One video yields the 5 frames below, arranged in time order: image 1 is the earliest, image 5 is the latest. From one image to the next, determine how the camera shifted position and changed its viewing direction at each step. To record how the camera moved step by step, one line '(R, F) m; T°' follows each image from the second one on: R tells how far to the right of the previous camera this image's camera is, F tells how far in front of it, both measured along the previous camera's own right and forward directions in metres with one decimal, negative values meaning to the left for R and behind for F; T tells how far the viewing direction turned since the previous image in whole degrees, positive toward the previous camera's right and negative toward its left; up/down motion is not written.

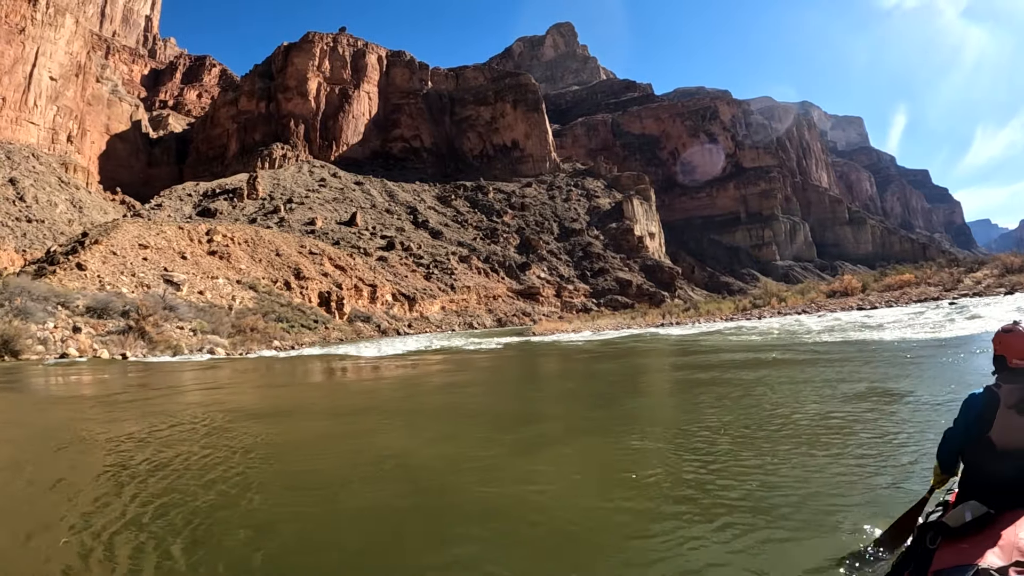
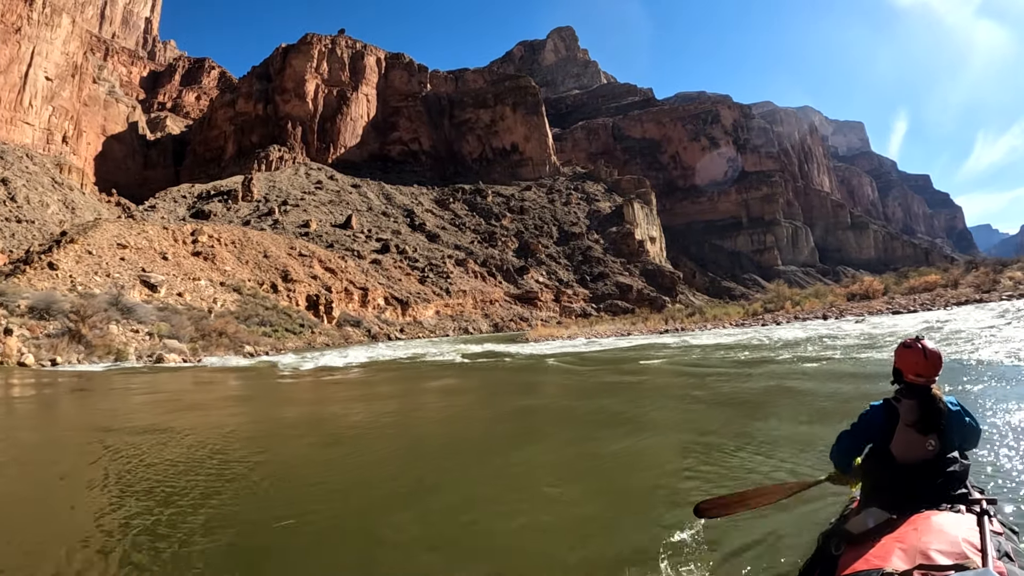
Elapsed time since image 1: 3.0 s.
(+0.3, +0.4) m; 0°
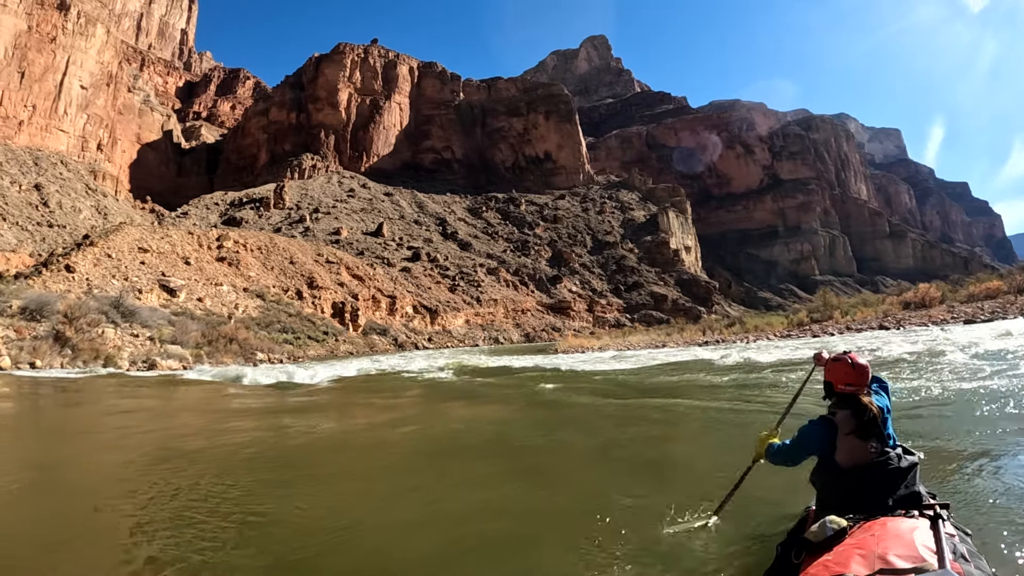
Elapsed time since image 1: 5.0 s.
(0.0, +0.8) m; -3°
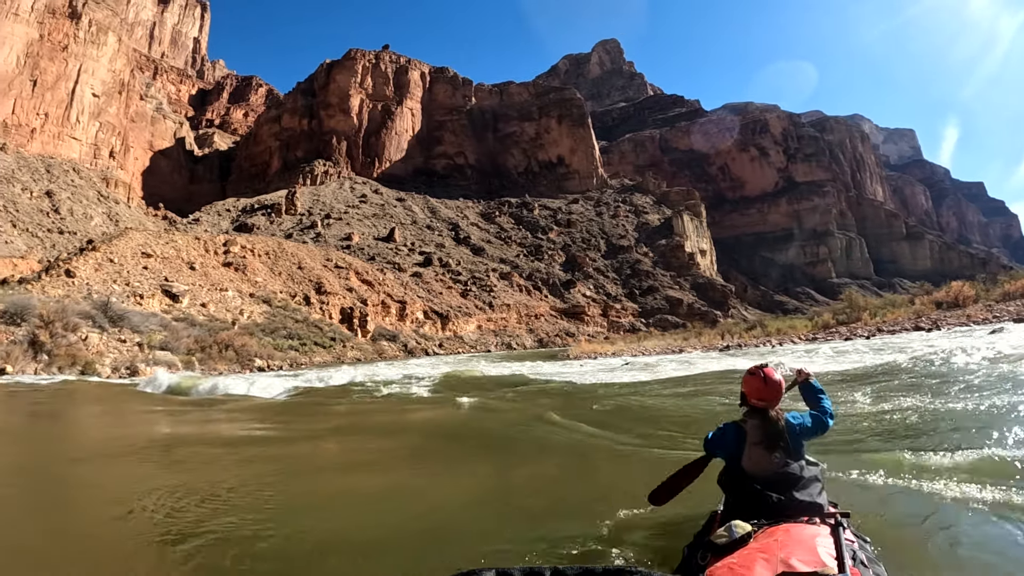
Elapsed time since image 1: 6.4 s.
(+0.1, +0.4) m; -1°
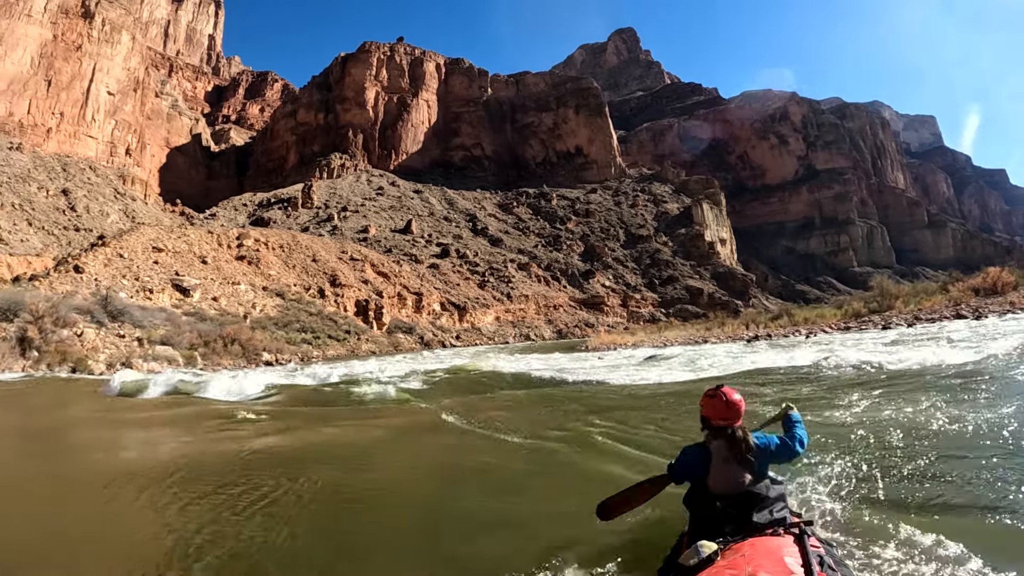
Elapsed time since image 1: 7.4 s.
(0.0, +0.4) m; -2°
